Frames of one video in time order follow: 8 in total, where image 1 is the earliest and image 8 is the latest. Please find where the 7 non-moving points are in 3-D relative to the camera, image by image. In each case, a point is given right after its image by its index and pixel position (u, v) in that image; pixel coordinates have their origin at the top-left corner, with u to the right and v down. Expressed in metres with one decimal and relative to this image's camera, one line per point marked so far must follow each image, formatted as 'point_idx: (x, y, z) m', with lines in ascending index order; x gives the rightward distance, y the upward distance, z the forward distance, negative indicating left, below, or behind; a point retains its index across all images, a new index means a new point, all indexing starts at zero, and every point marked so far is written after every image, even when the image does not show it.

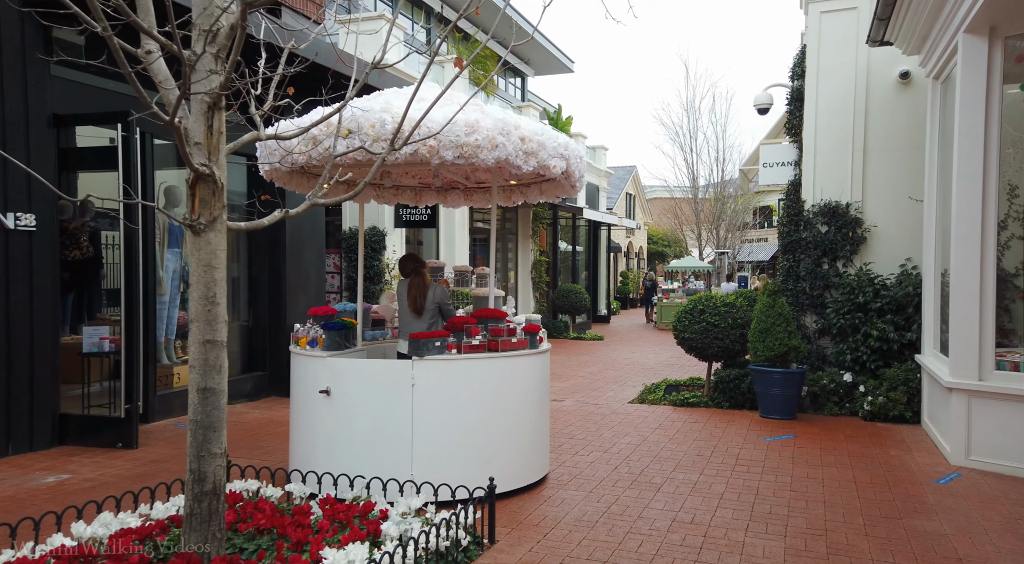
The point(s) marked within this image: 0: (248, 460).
0: (-2.2, -1.5, +7.0) m
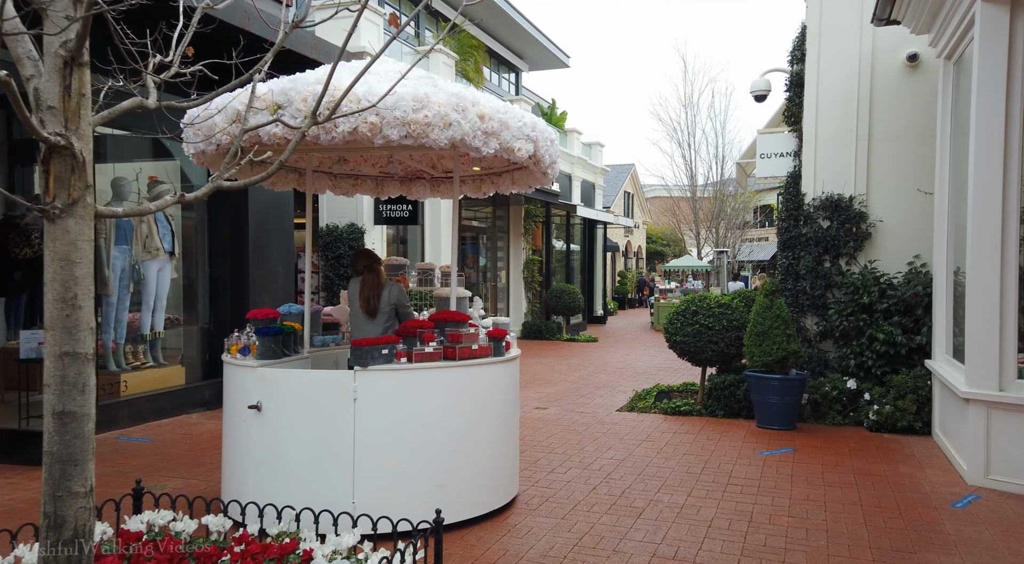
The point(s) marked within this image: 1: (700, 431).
0: (-2.5, -1.5, +6.2) m
1: (+2.0, -1.6, +8.9) m
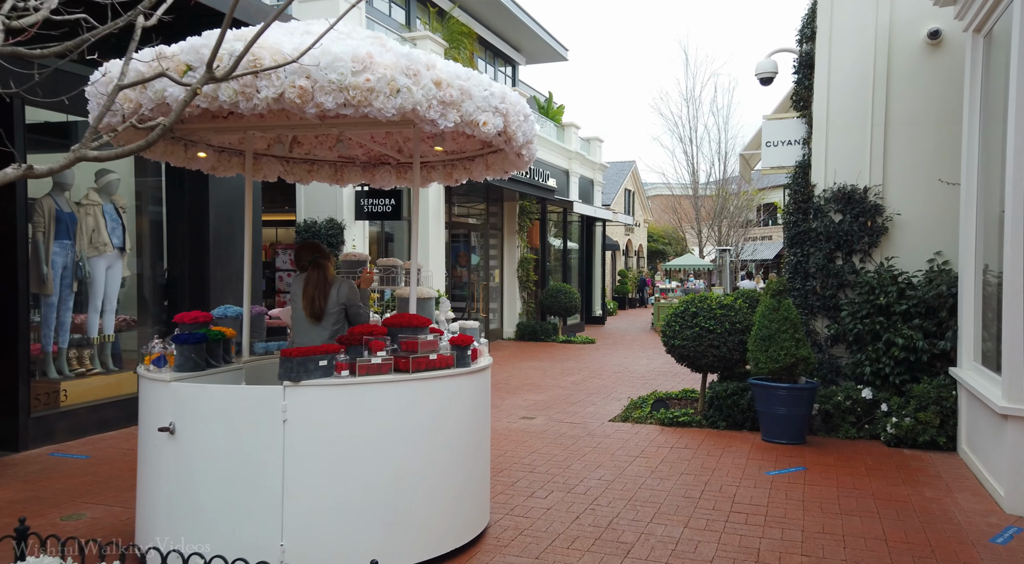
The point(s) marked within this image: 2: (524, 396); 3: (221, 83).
0: (-2.7, -1.5, +5.5) m
1: (+1.8, -1.6, +8.1) m
2: (+0.2, -1.6, +11.5) m
3: (-1.4, +0.9, +3.9) m
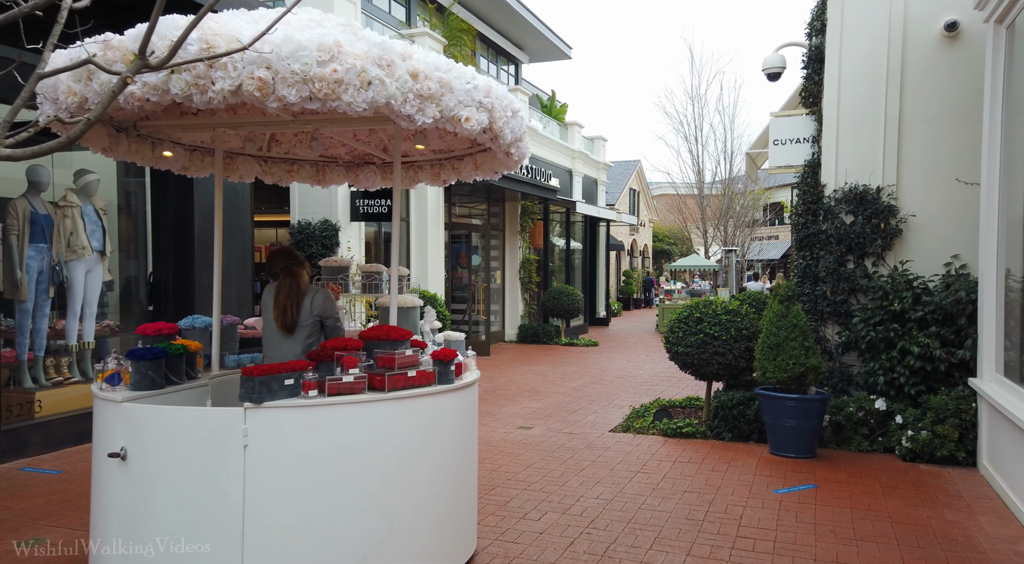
0: (-2.8, -1.6, +5.1) m
1: (+1.8, -1.6, +7.7) m
2: (+0.1, -1.6, +11.1) m
3: (-1.4, +0.9, +3.5) m
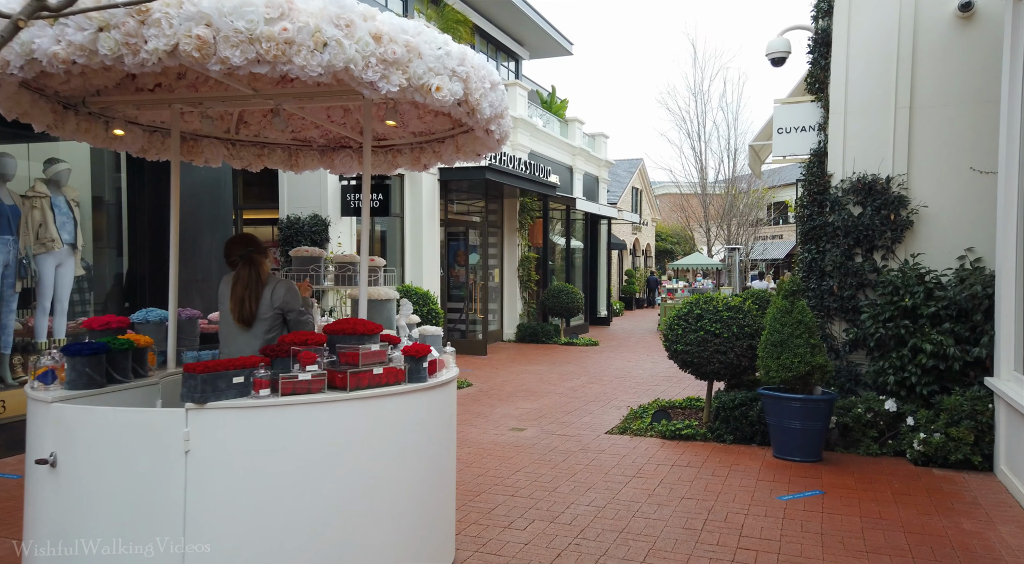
0: (-2.9, -1.5, +4.7) m
1: (+1.7, -1.6, +7.3) m
2: (+0.1, -1.6, +10.7) m
3: (-1.6, +0.9, +3.1) m
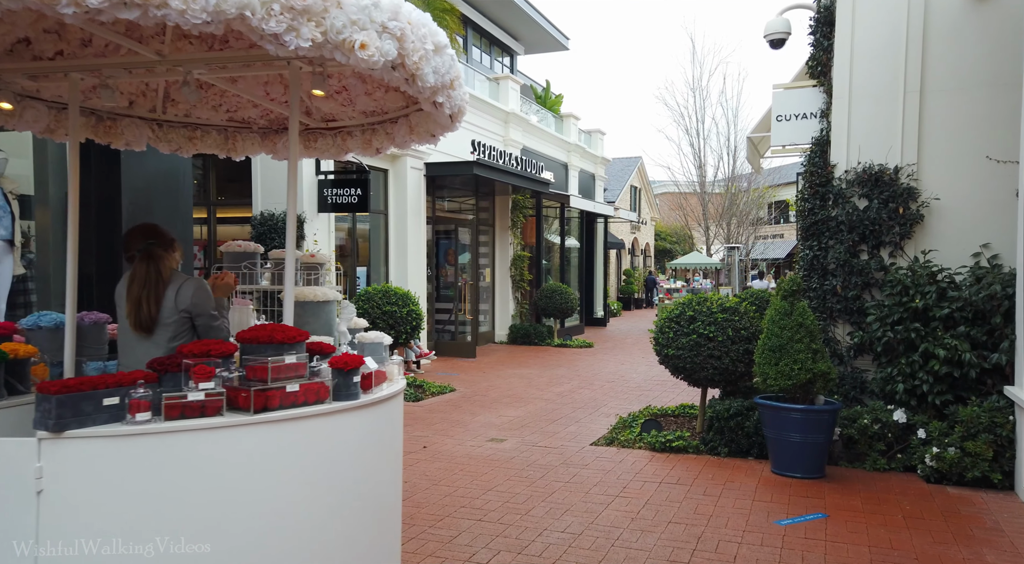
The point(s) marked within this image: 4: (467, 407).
0: (-3.1, -1.5, +4.1) m
1: (+1.5, -1.6, +6.6) m
2: (-0.2, -1.6, +10.1) m
3: (-1.8, +0.9, +2.5) m
4: (-0.6, -1.6, +10.3) m
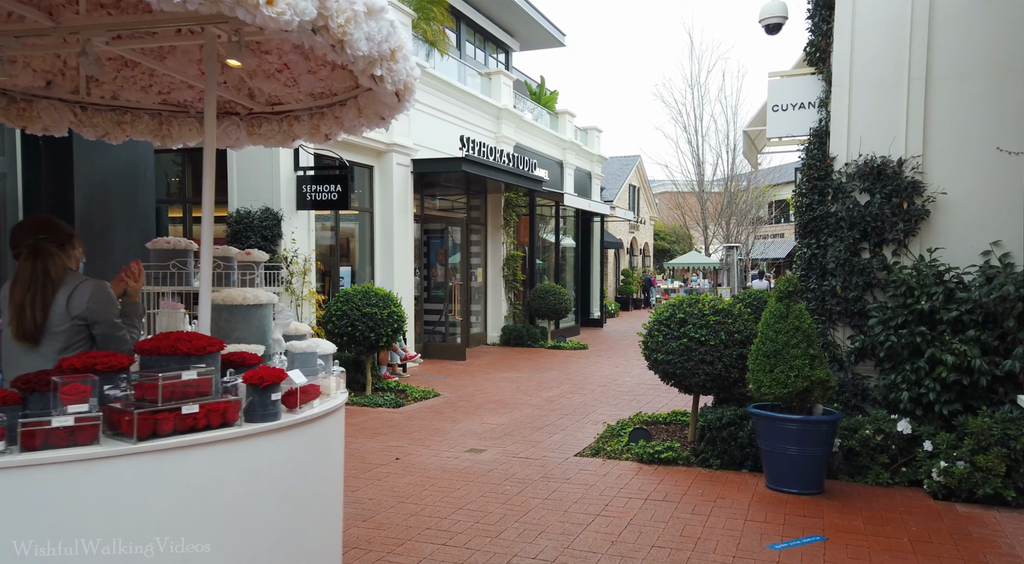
0: (-3.3, -1.5, +3.6) m
1: (+1.3, -1.6, +6.2) m
2: (-0.3, -1.6, +9.6) m
3: (-2.0, +0.9, +2.0) m
4: (-0.8, -1.6, +9.9) m
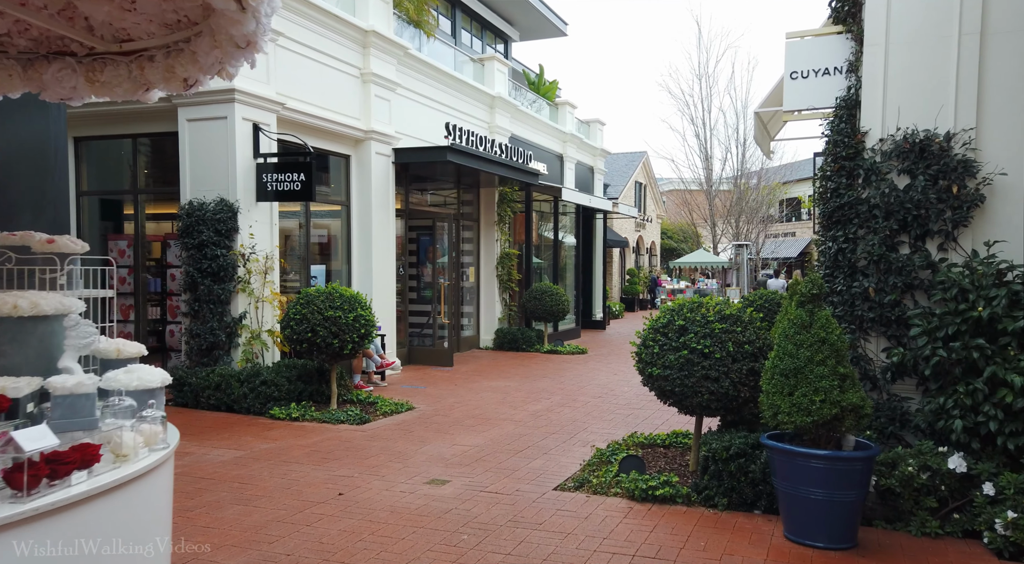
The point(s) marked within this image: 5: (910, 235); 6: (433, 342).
0: (-3.6, -1.5, +2.4) m
1: (+1.0, -1.6, +4.9) m
2: (-0.6, -1.6, +8.4) m
3: (-2.3, +0.9, +0.8) m
4: (-1.0, -1.6, +8.7) m
5: (+2.7, +0.3, +5.7) m
6: (-1.6, -1.1, +16.1) m
